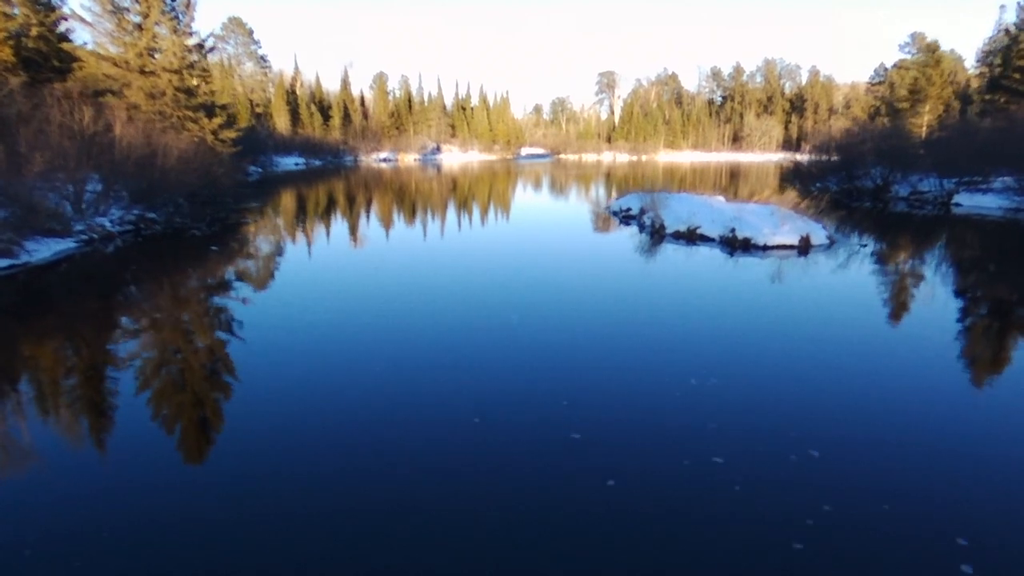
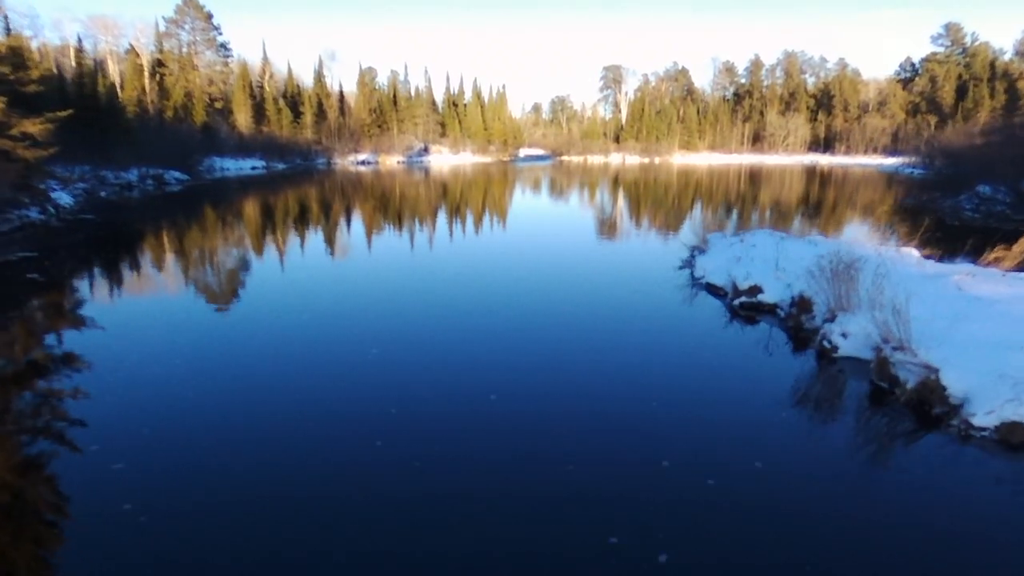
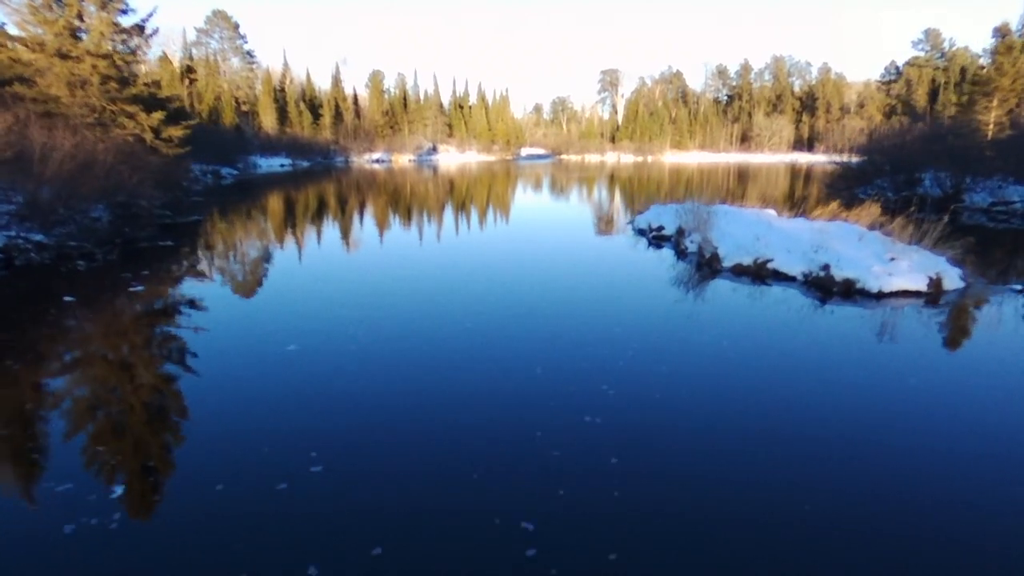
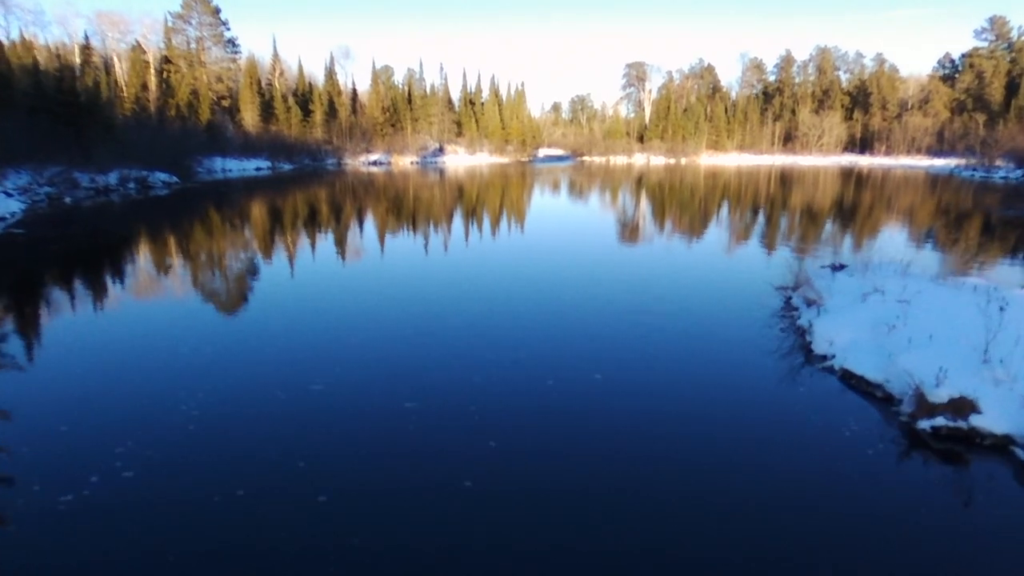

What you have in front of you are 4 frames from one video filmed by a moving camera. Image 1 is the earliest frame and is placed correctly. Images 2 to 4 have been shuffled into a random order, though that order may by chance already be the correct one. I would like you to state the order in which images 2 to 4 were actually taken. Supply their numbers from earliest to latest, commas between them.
3, 2, 4
